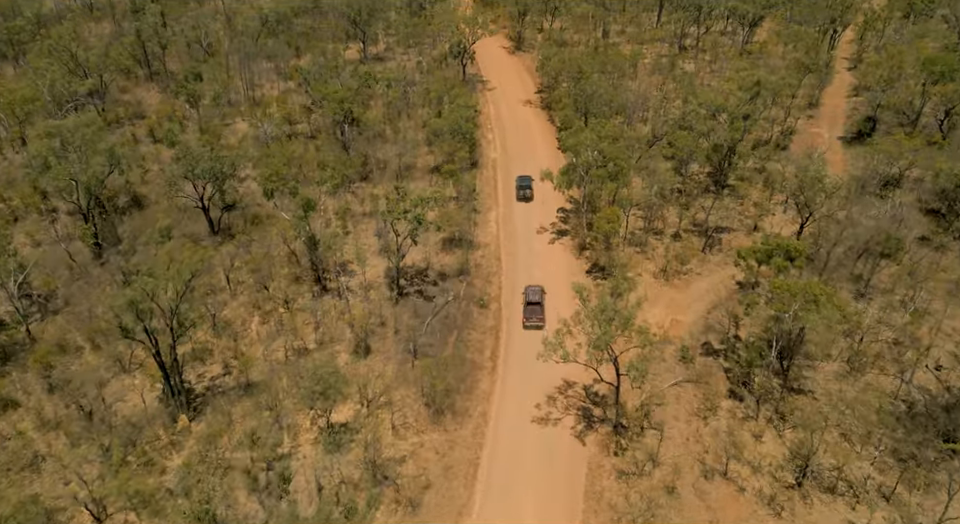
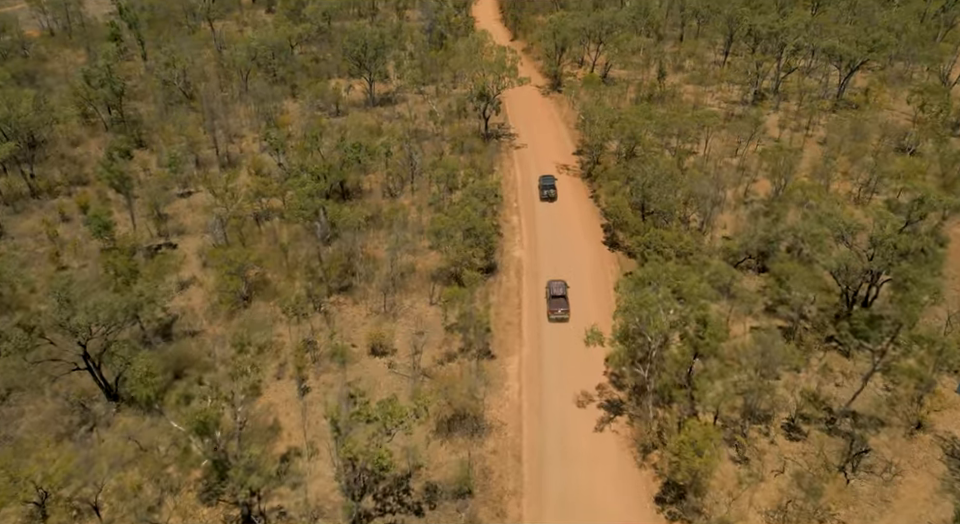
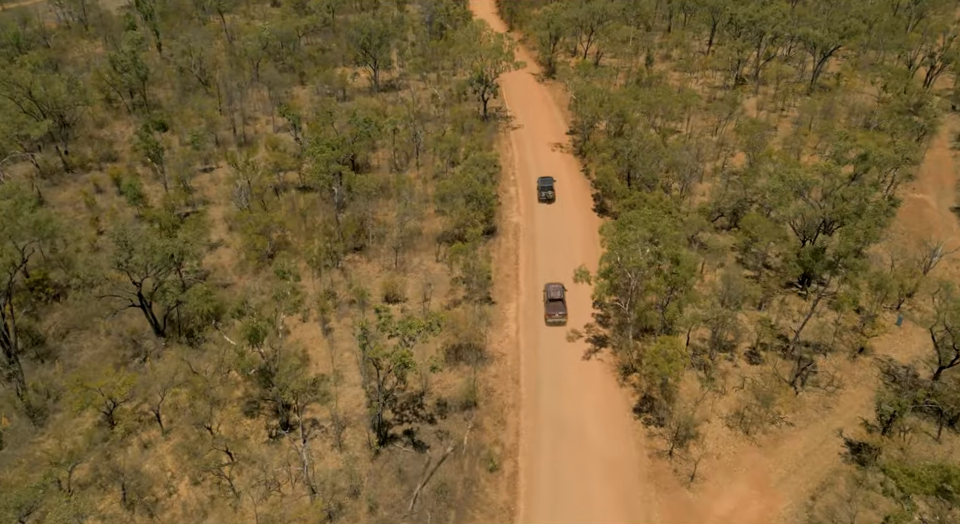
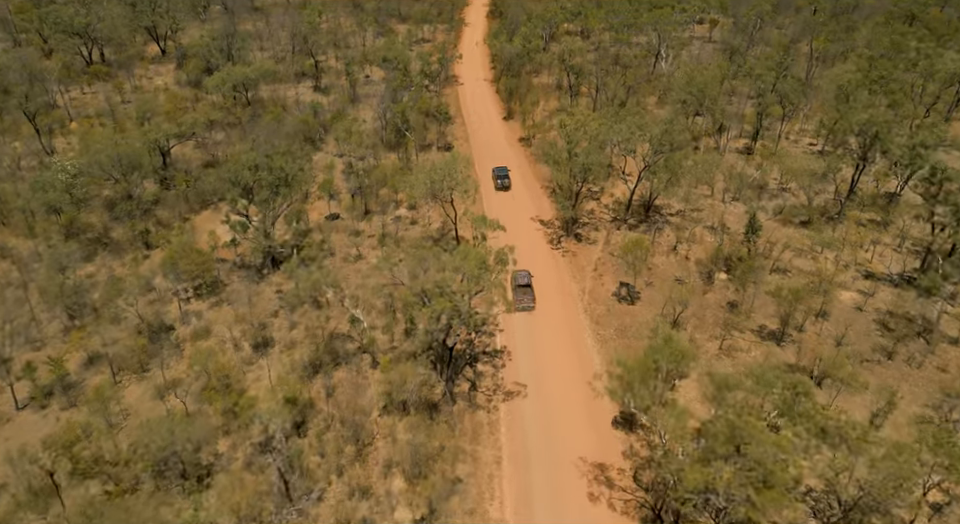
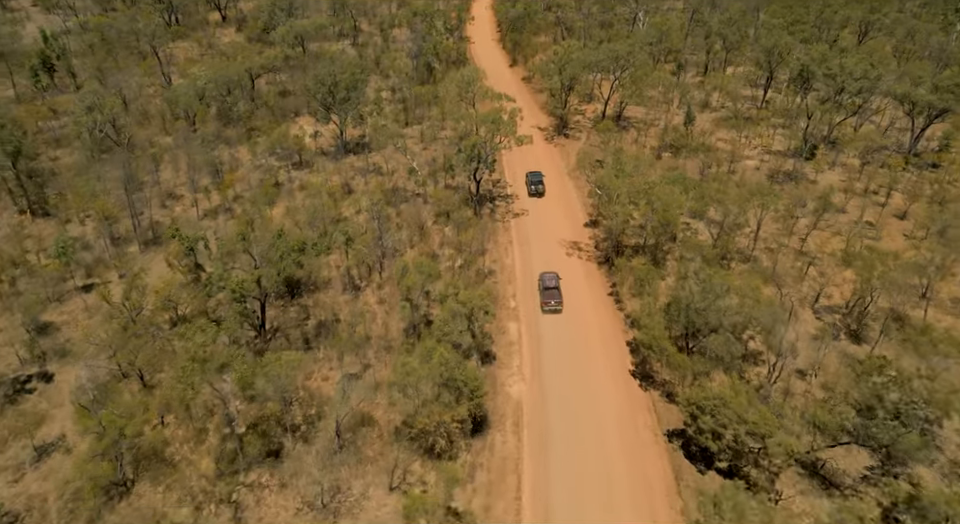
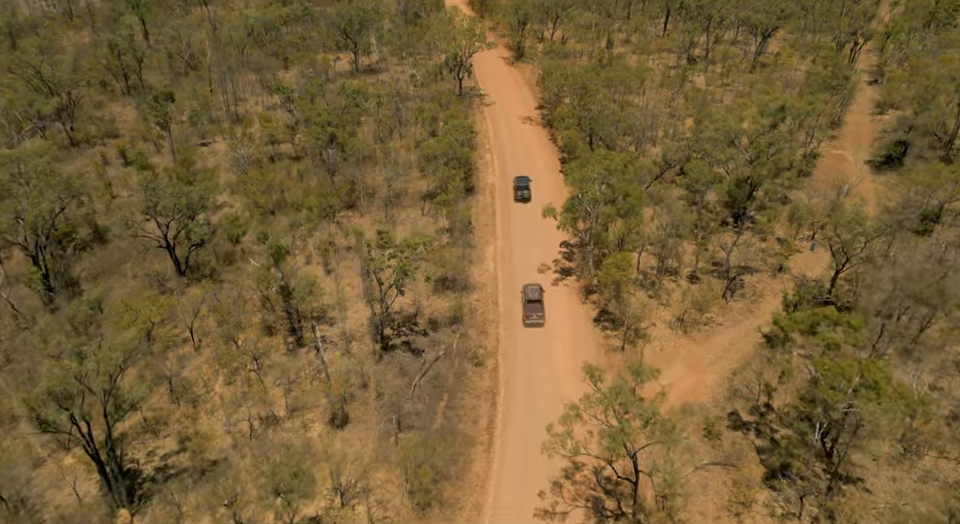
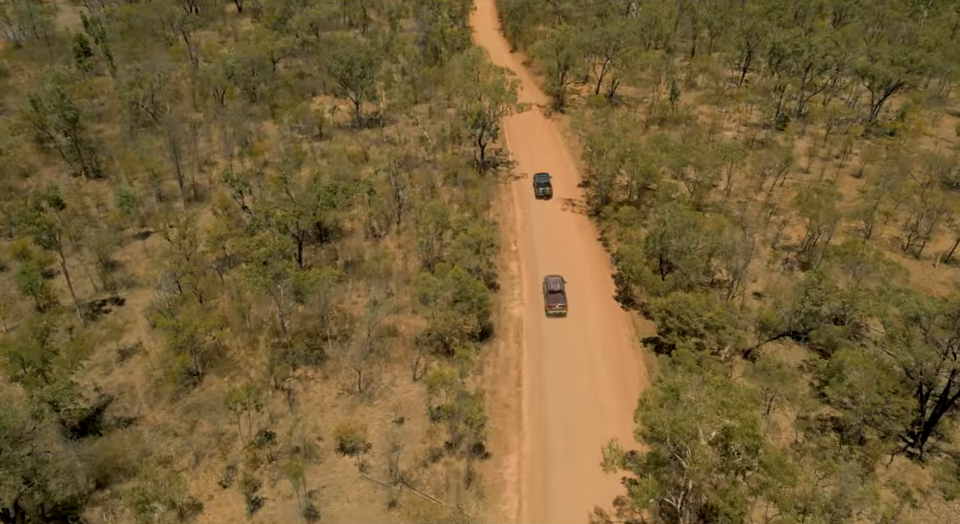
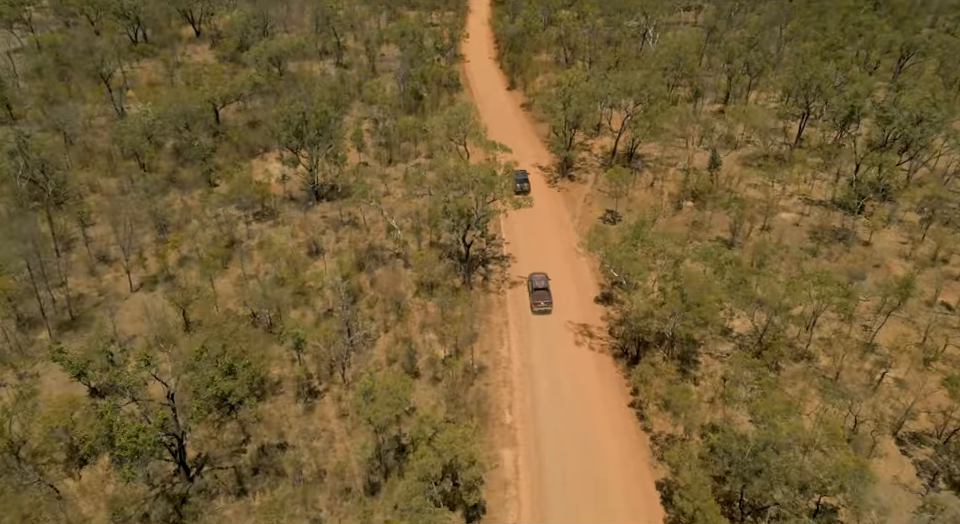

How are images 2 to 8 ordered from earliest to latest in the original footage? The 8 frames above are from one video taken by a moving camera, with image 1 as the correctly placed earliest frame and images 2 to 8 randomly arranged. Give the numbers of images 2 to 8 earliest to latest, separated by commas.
6, 3, 2, 7, 5, 8, 4
